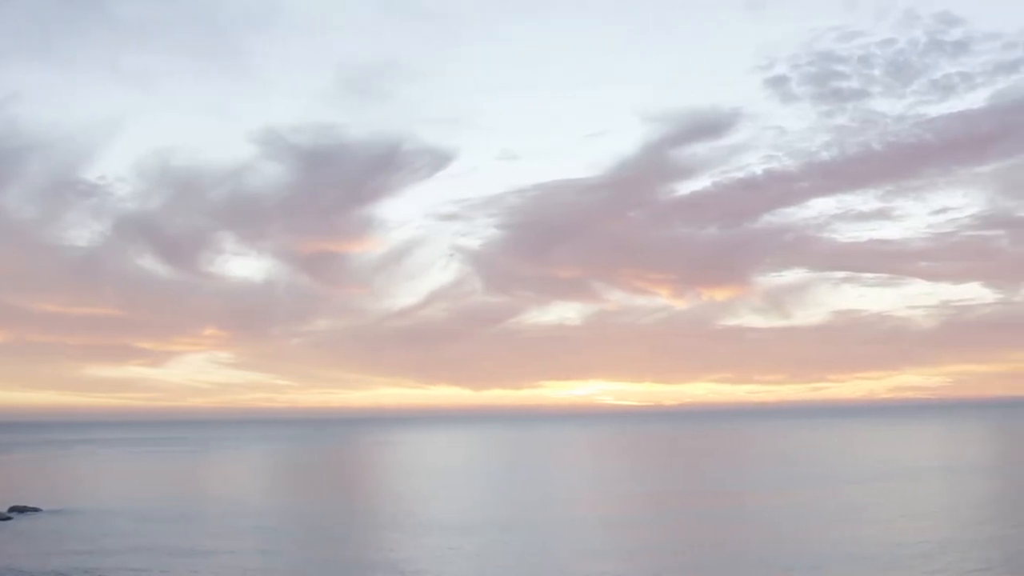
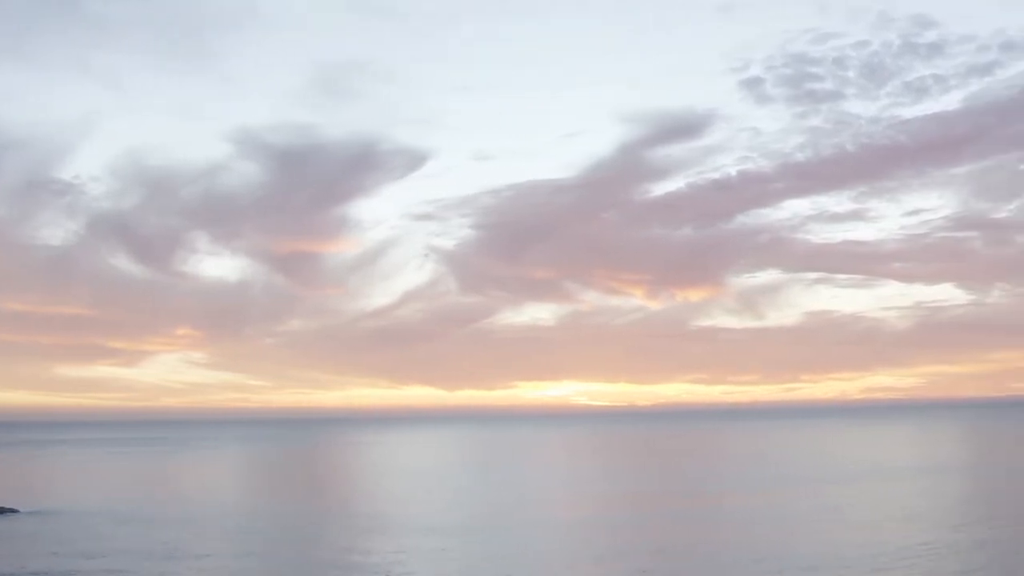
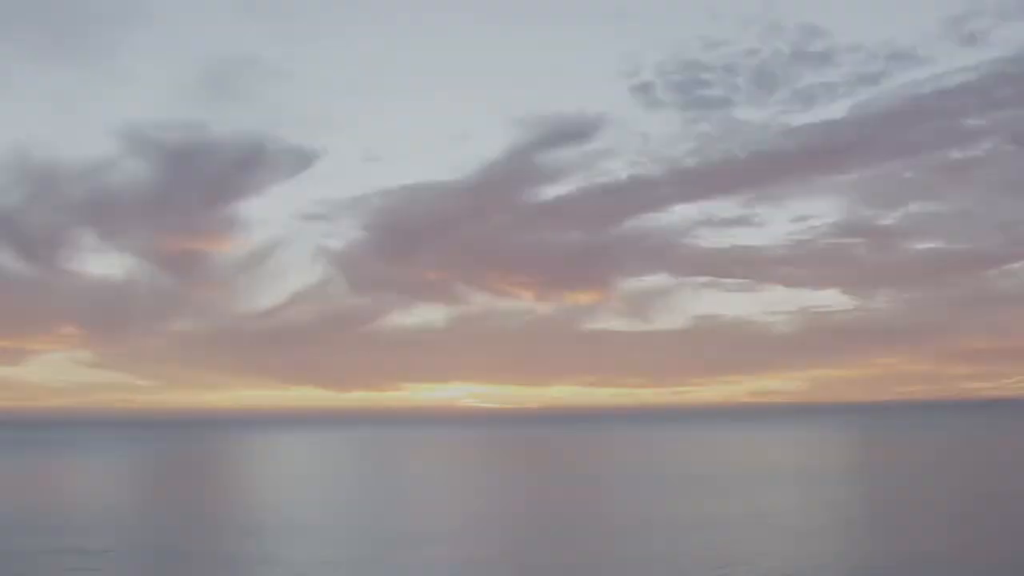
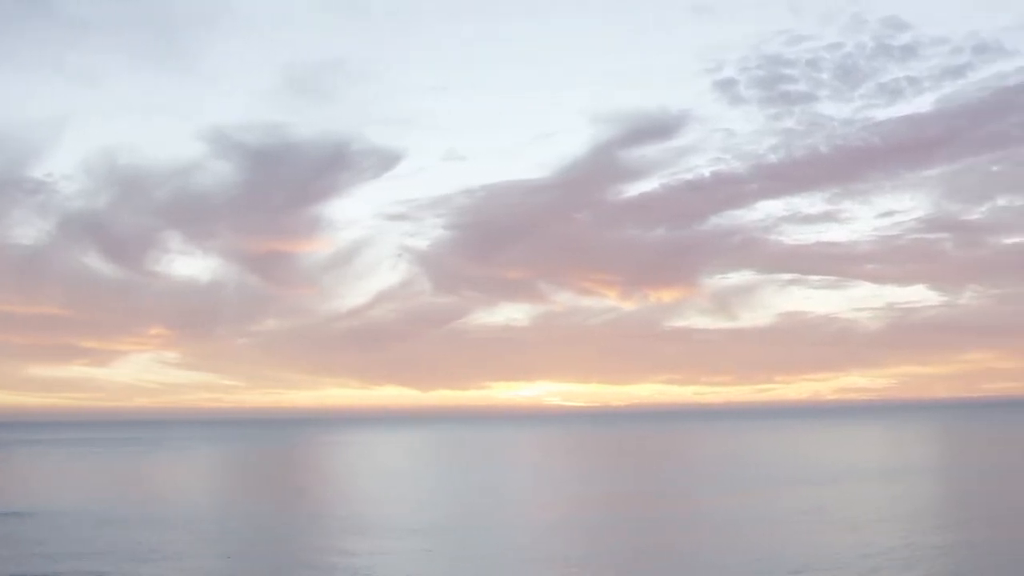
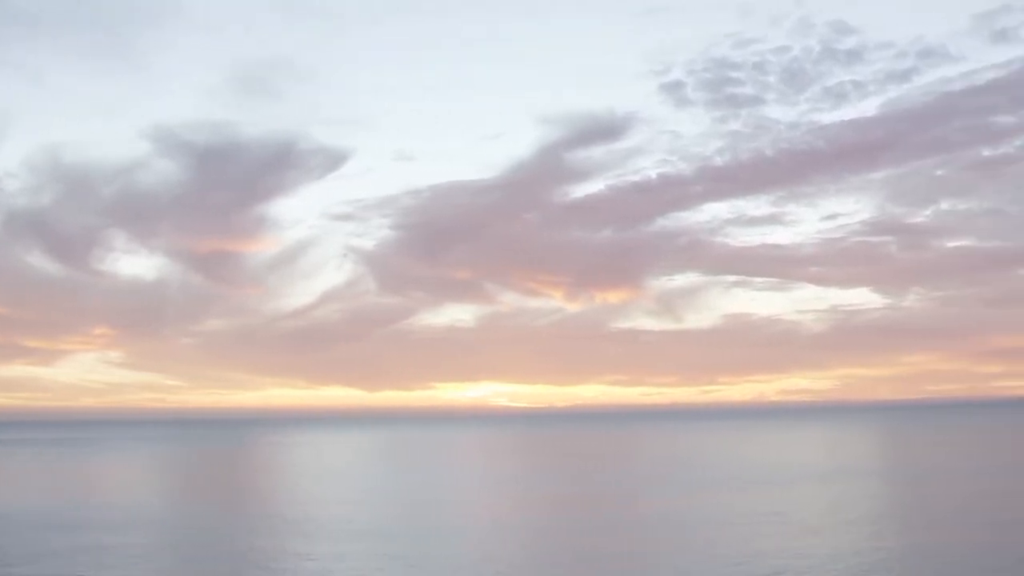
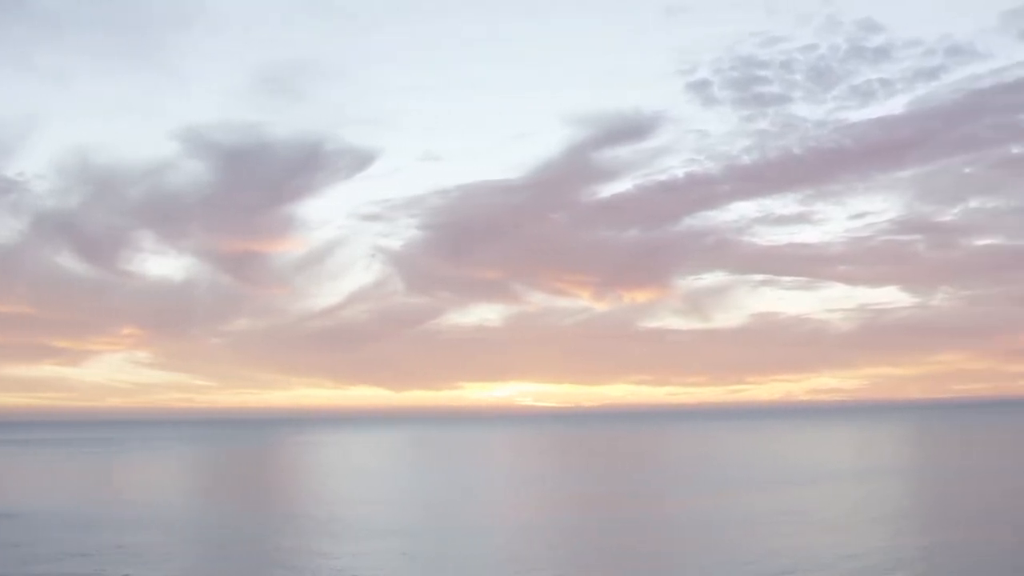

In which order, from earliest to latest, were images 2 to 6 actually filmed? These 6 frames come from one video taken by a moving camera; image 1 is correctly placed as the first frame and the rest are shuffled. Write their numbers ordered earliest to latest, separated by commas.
2, 4, 6, 5, 3
